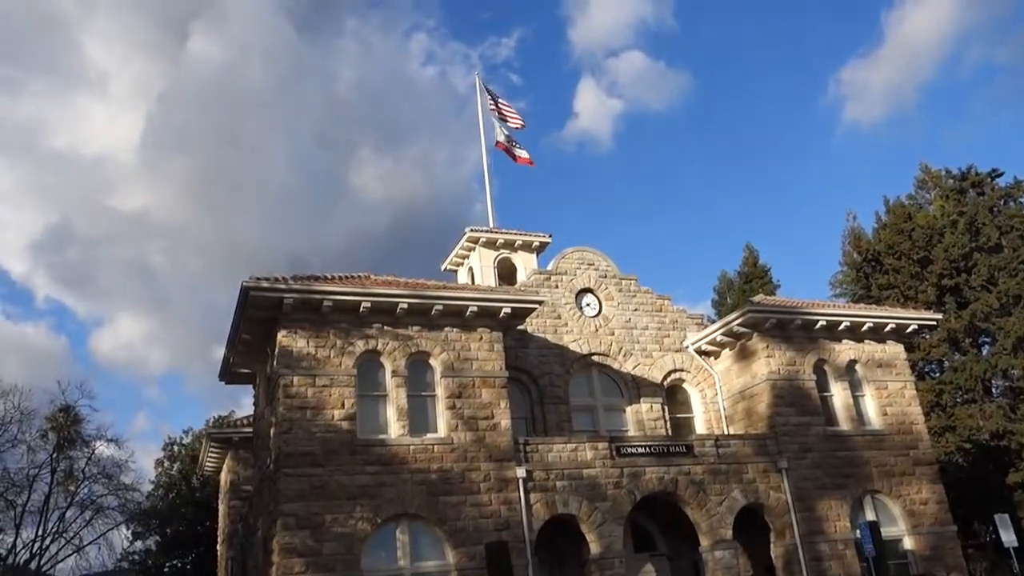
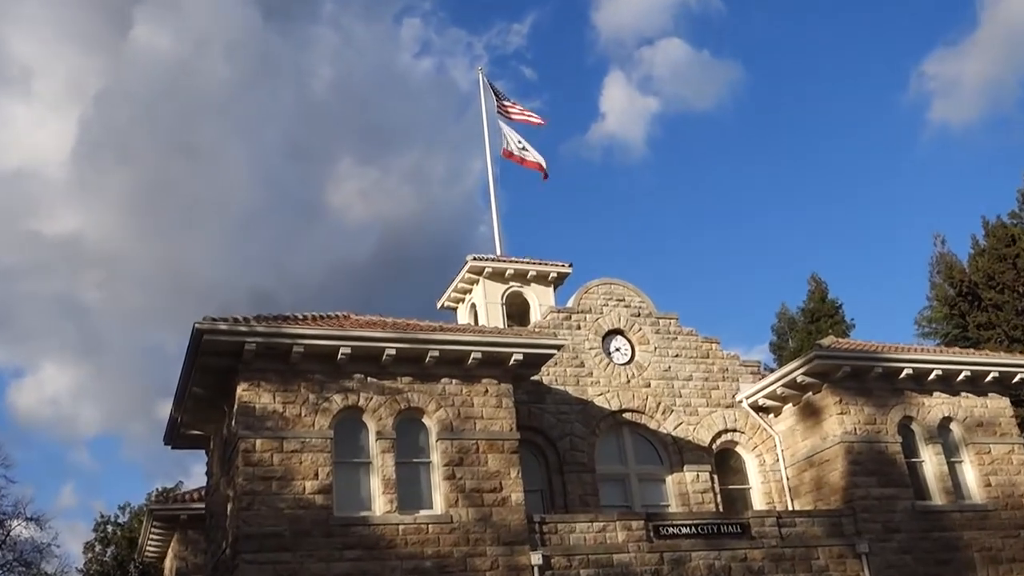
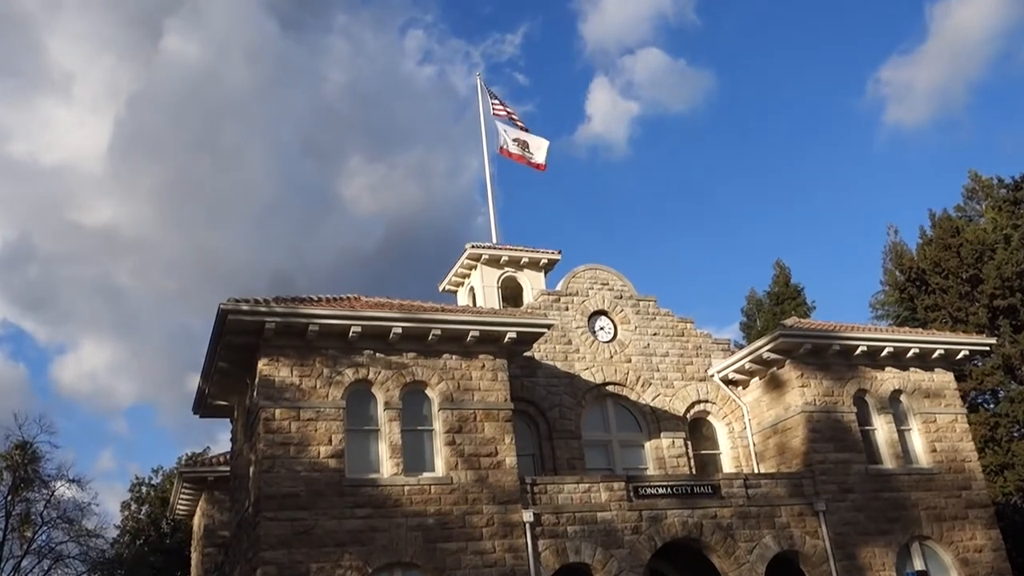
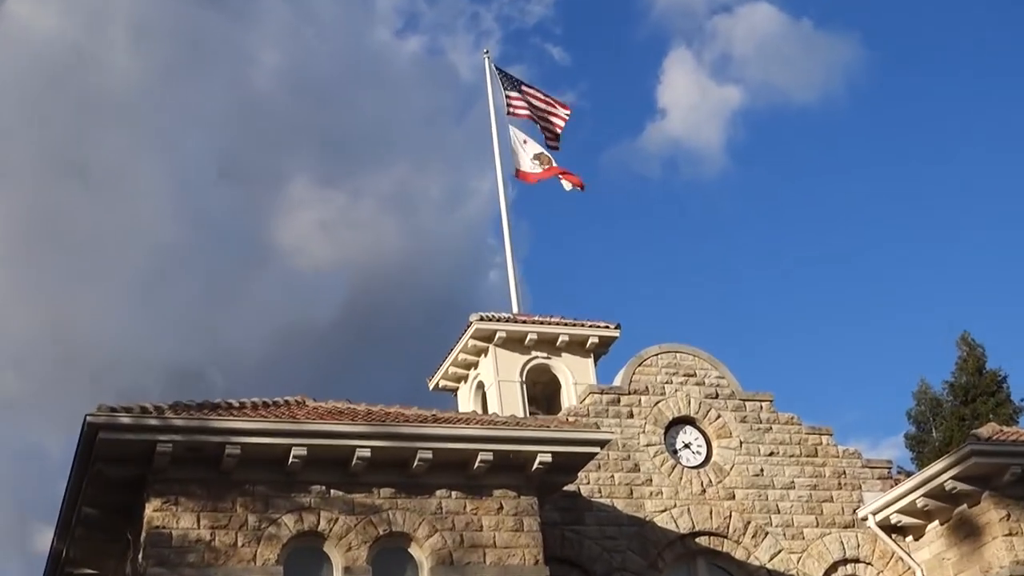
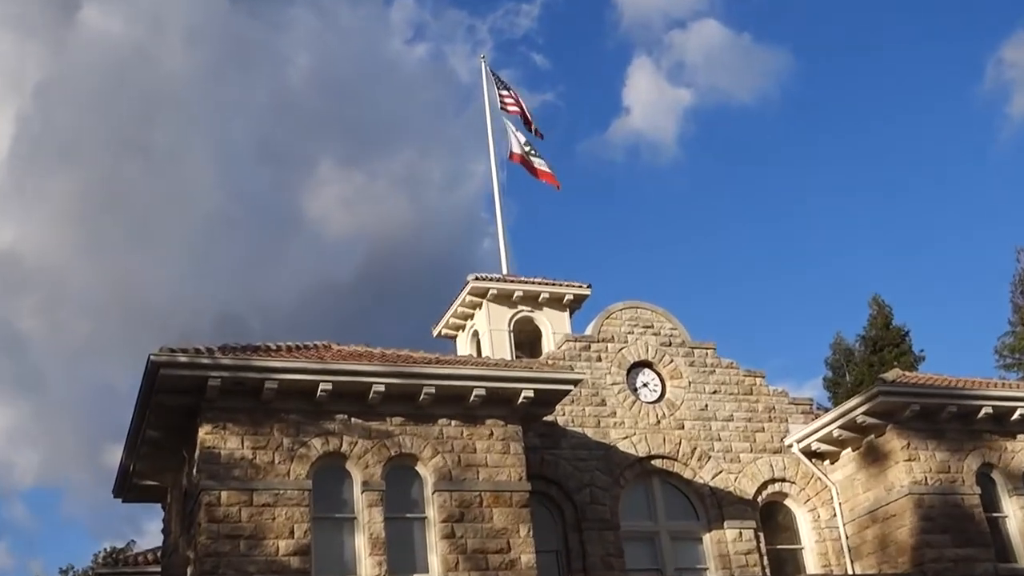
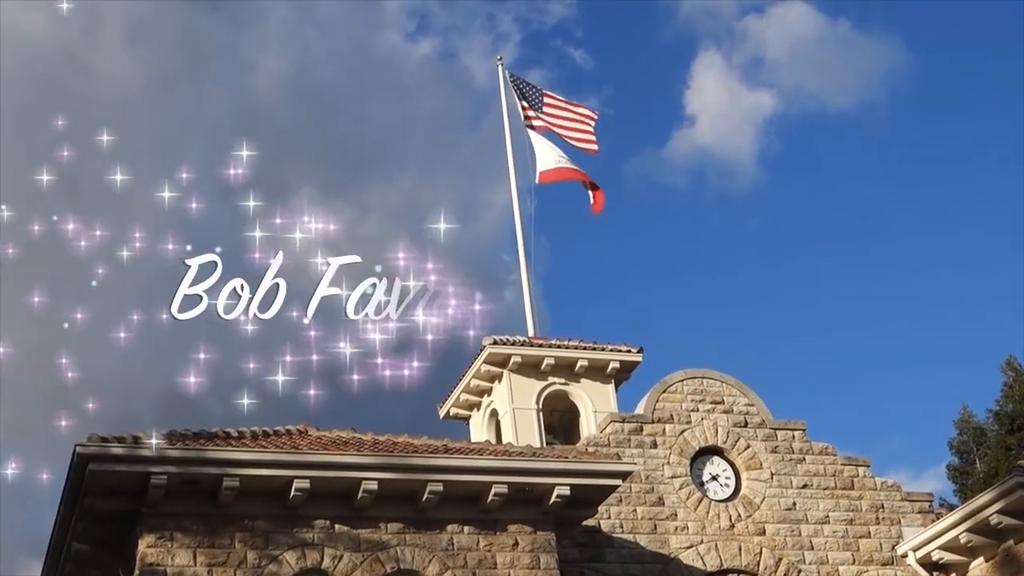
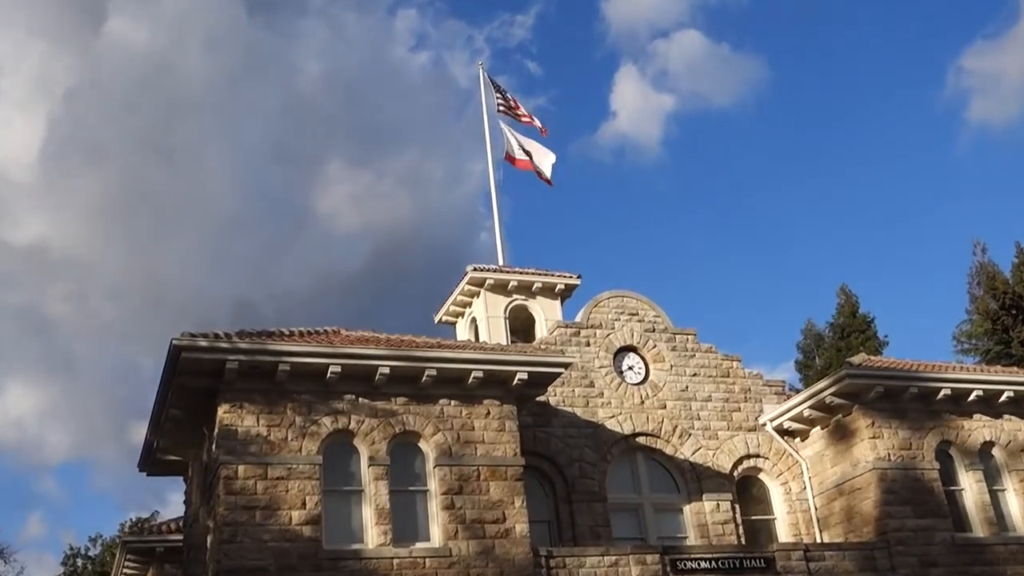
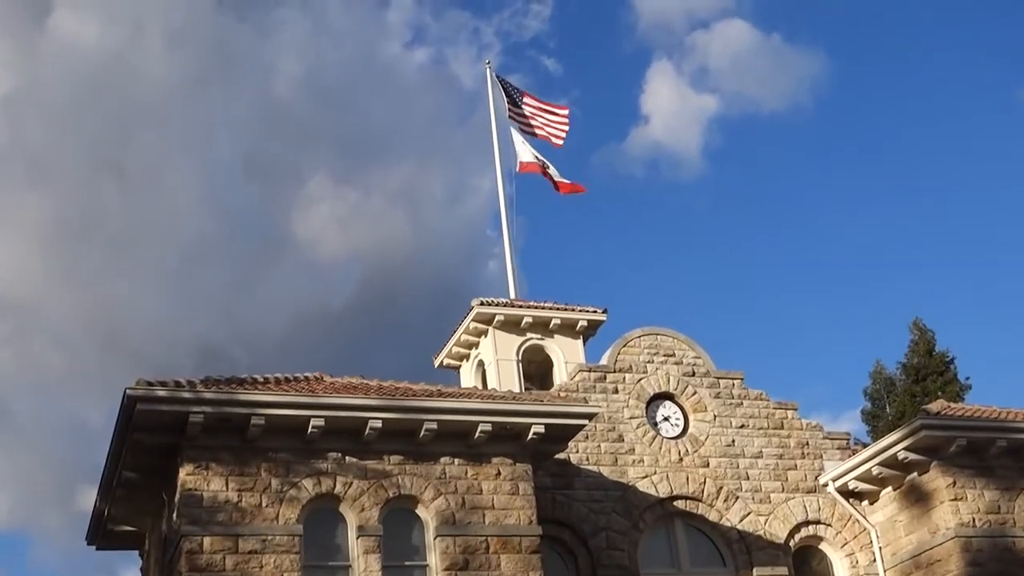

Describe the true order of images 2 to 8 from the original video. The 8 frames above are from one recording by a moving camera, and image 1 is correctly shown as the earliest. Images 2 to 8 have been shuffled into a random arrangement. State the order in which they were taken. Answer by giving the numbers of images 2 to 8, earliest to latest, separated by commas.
3, 2, 7, 5, 8, 4, 6
